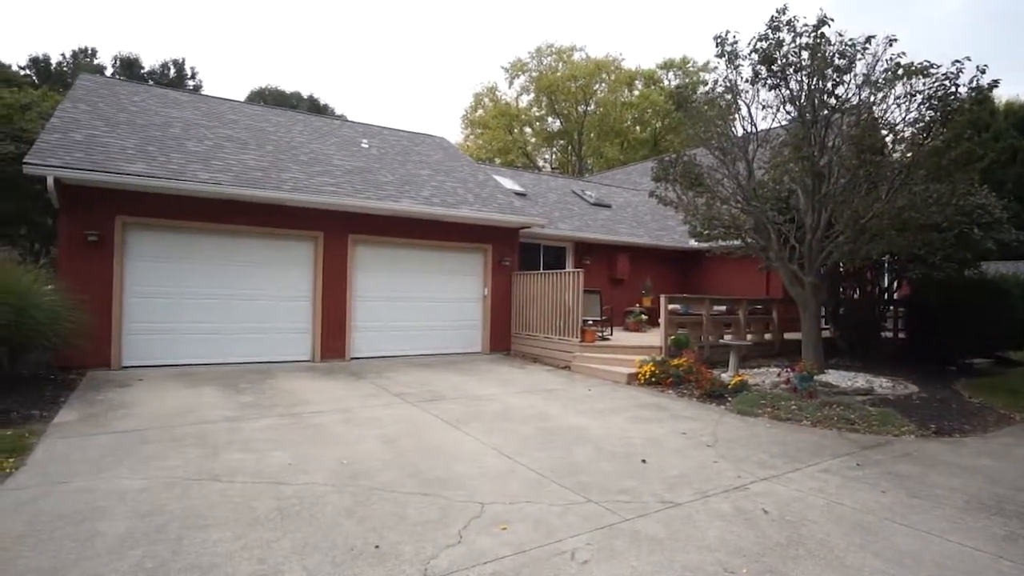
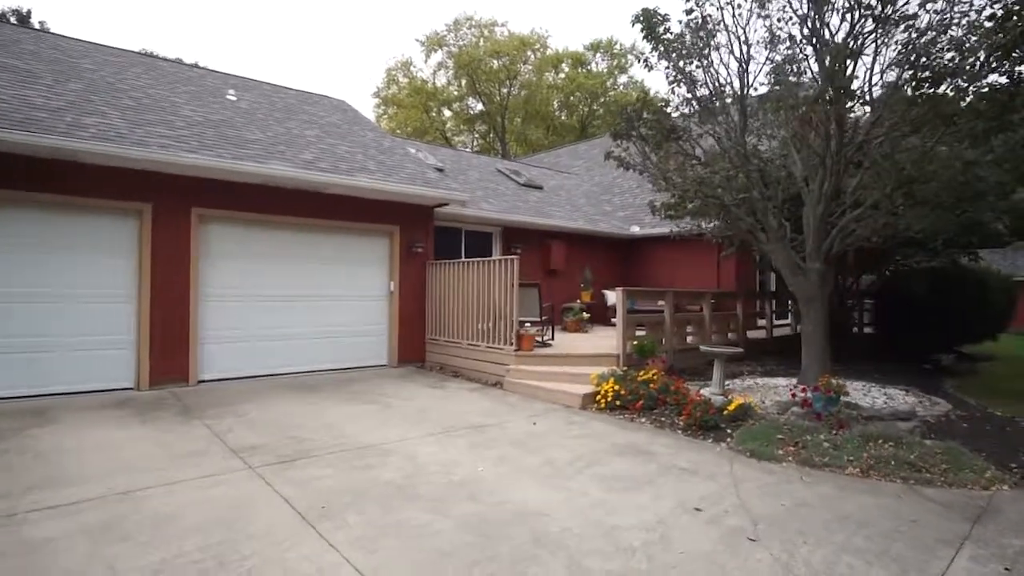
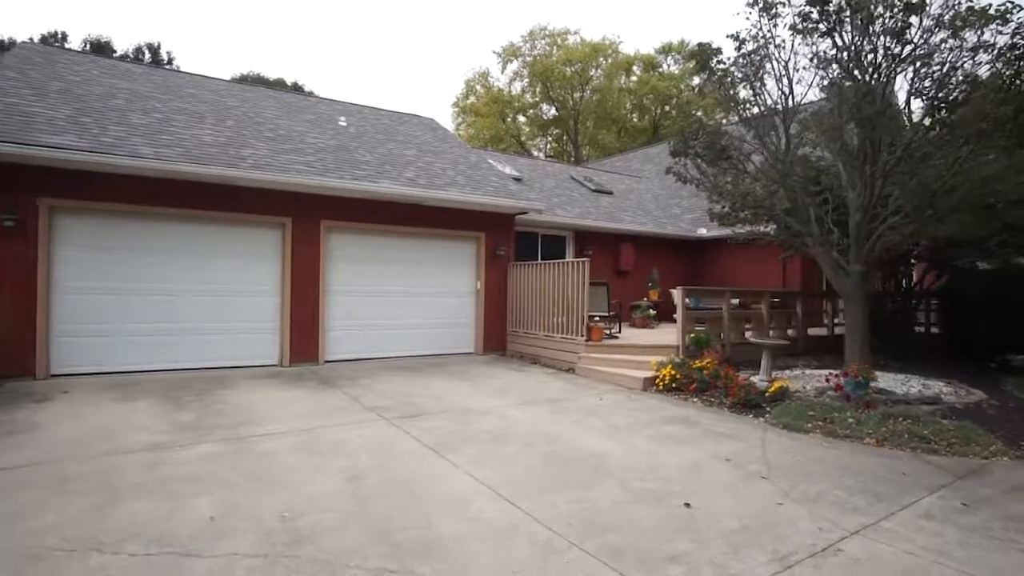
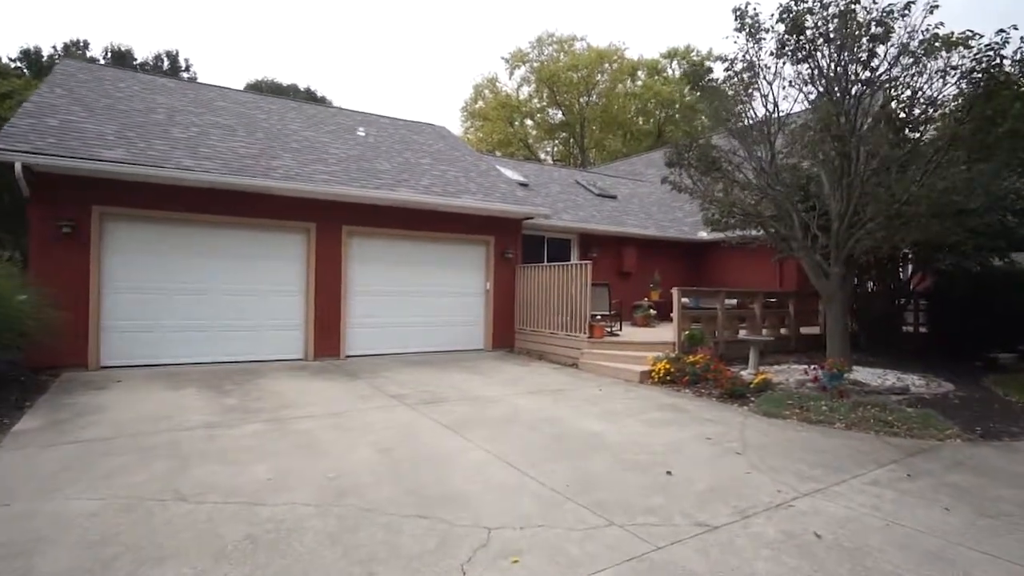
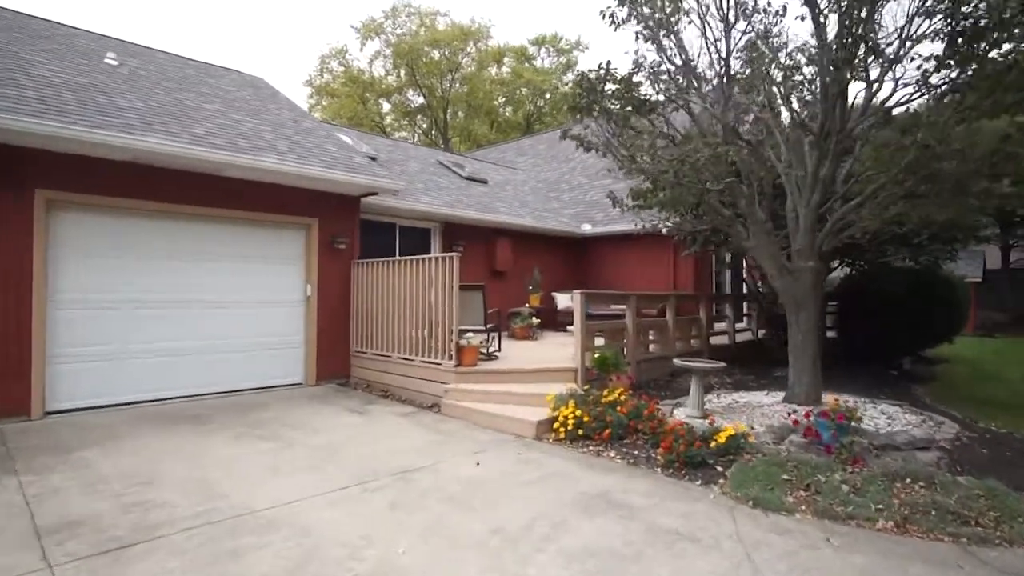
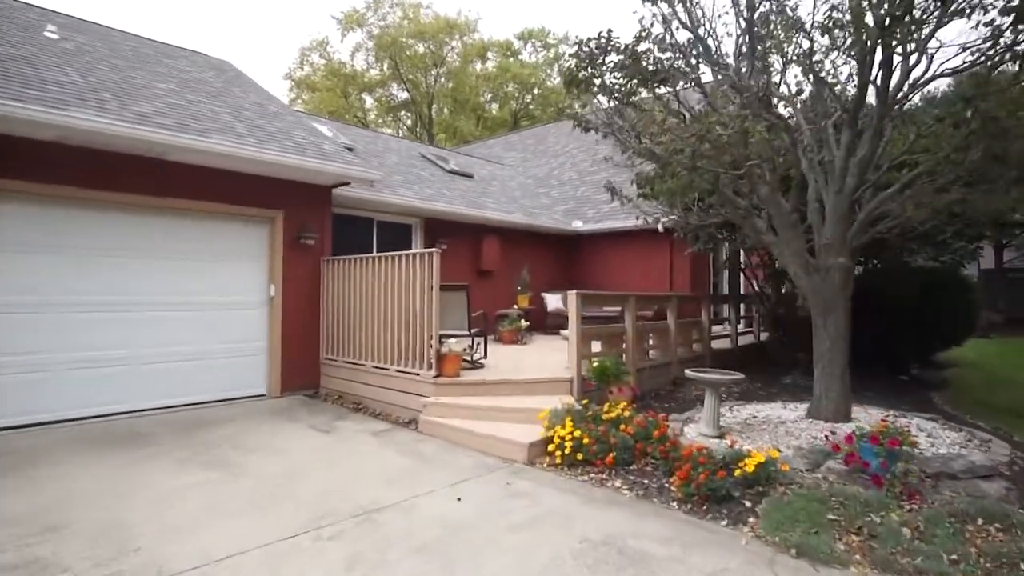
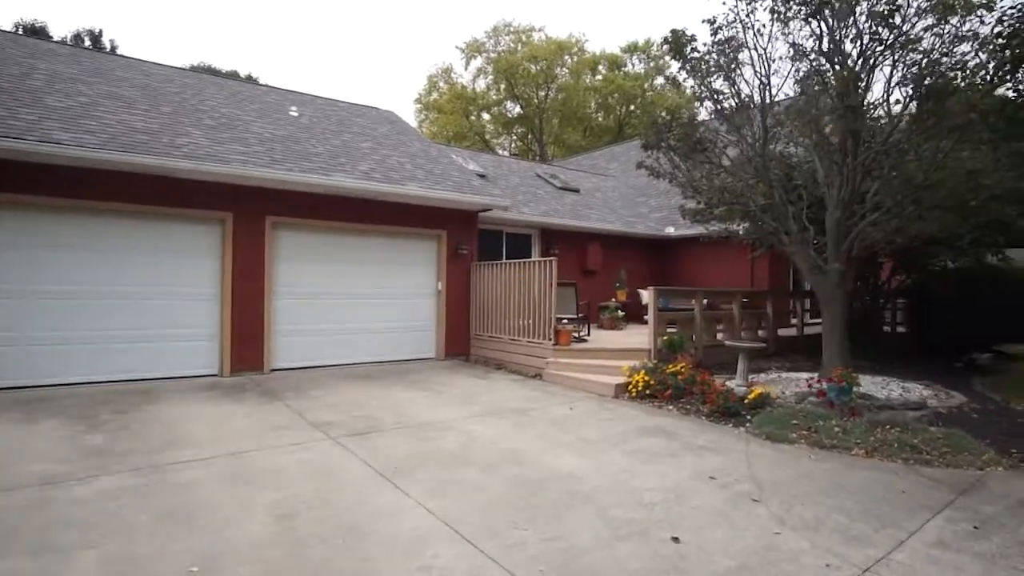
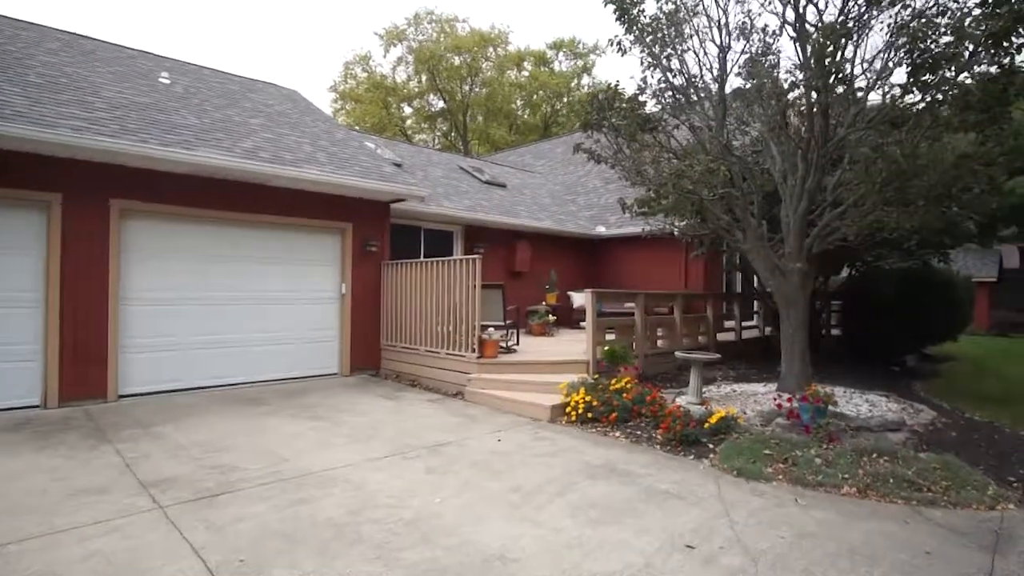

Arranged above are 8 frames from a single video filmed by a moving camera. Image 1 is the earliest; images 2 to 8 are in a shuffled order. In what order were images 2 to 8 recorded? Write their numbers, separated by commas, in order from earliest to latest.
4, 3, 7, 2, 8, 5, 6
